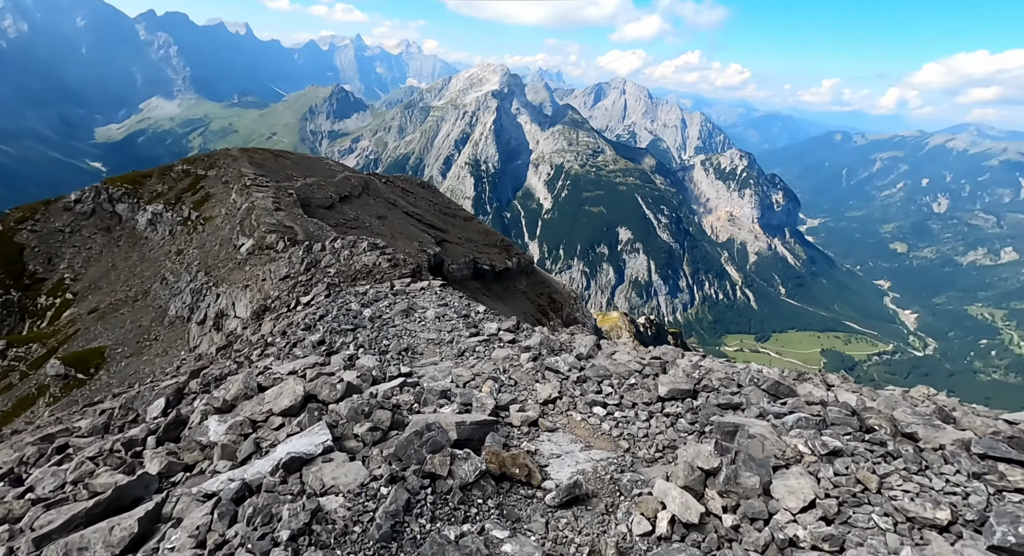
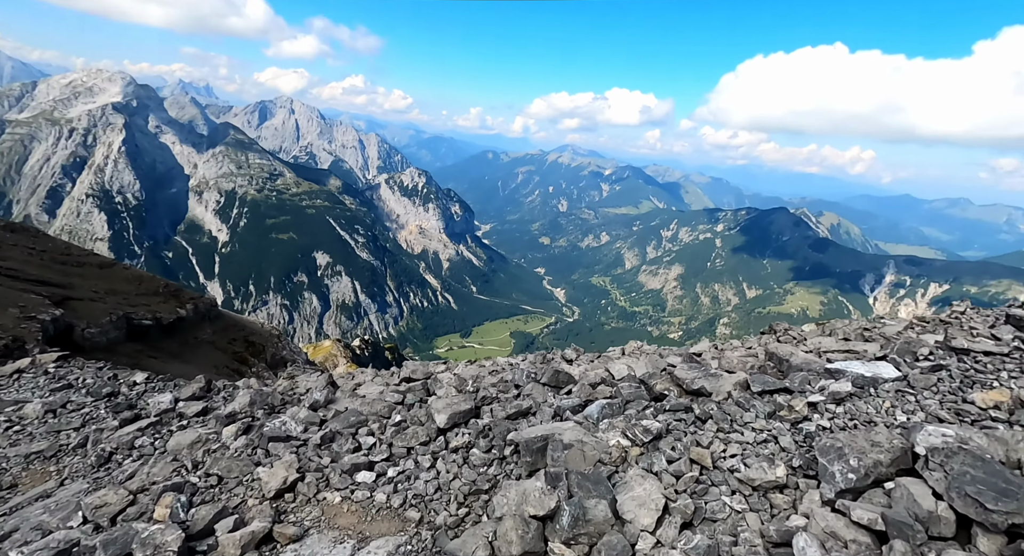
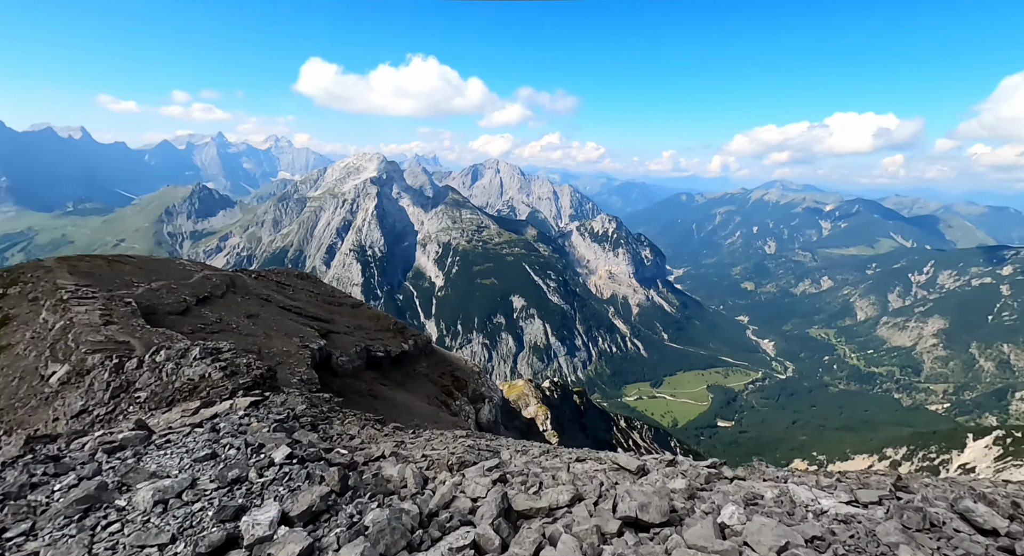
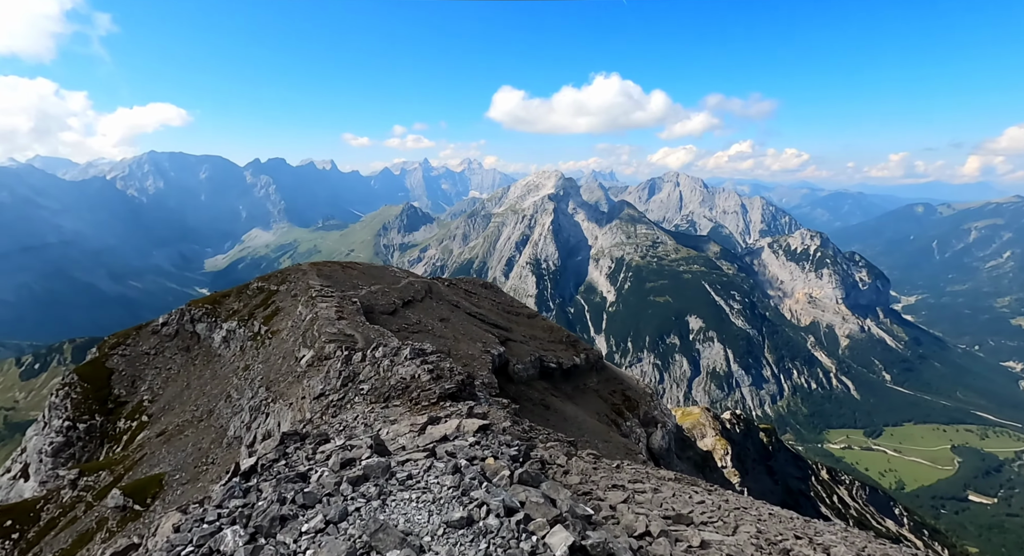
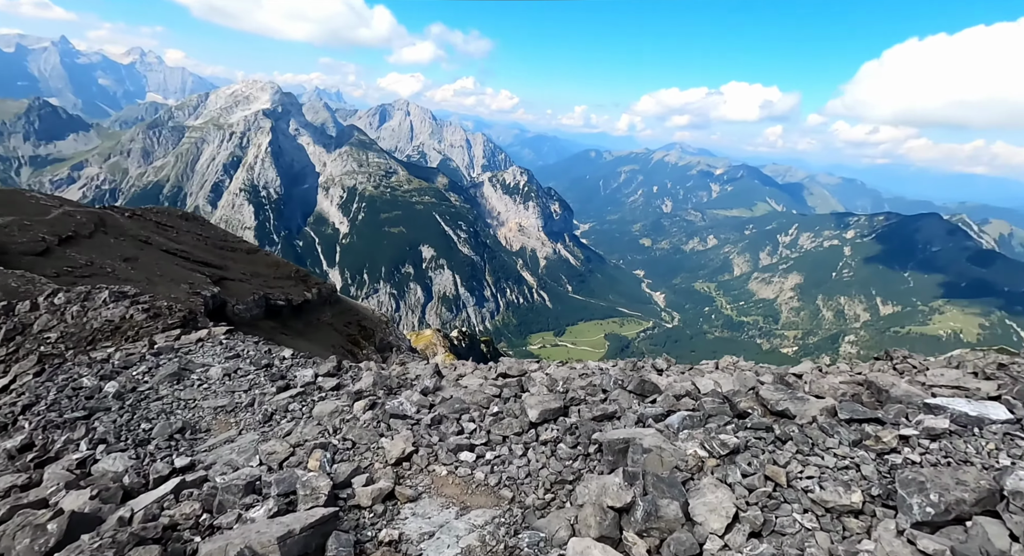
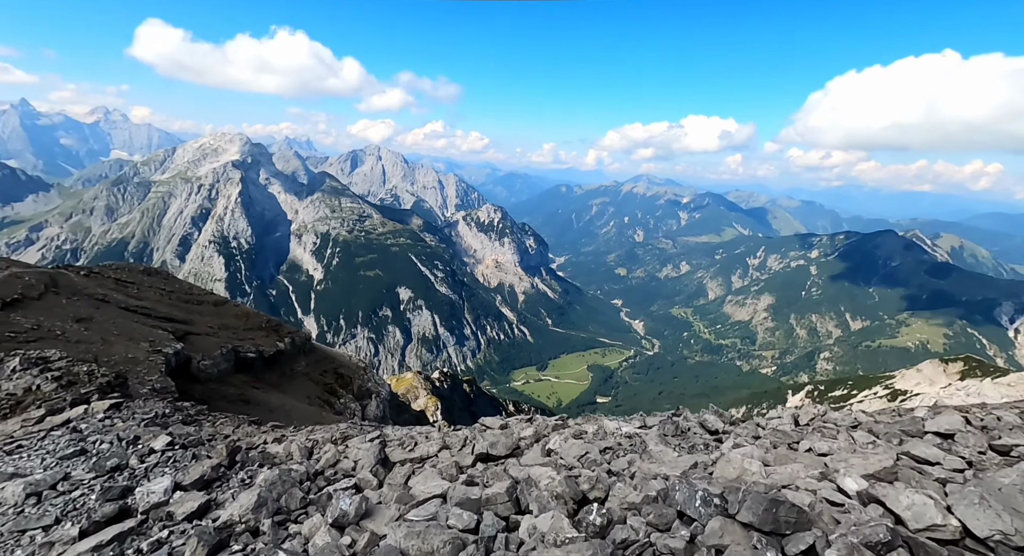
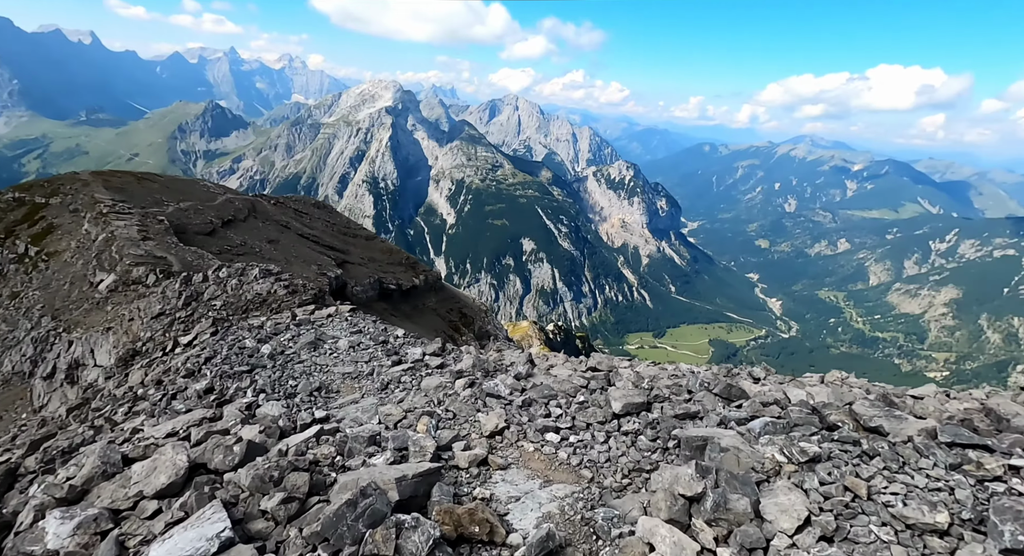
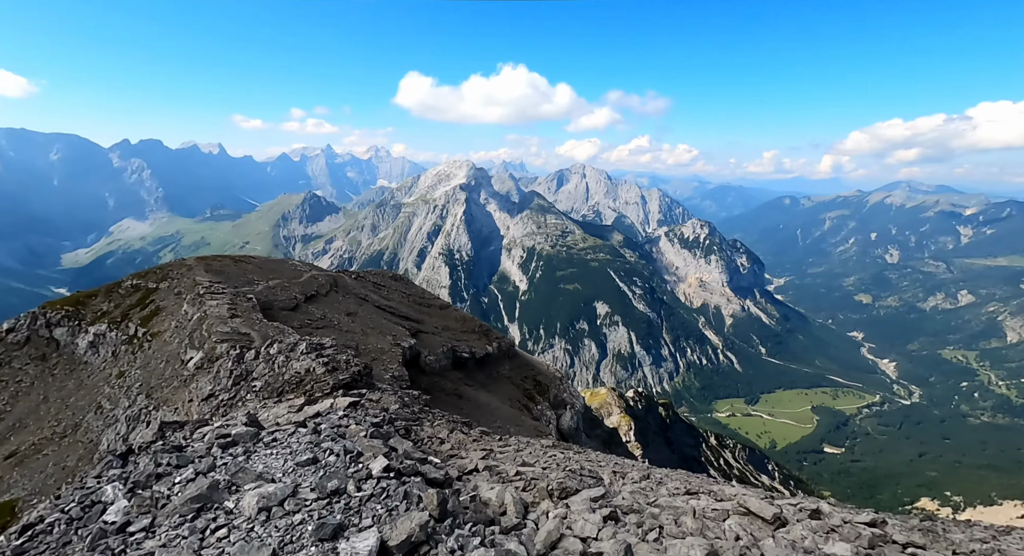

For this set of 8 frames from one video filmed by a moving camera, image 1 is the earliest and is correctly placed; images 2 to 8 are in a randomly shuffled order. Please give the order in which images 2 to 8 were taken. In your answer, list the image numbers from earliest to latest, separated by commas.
7, 5, 2, 6, 3, 8, 4
